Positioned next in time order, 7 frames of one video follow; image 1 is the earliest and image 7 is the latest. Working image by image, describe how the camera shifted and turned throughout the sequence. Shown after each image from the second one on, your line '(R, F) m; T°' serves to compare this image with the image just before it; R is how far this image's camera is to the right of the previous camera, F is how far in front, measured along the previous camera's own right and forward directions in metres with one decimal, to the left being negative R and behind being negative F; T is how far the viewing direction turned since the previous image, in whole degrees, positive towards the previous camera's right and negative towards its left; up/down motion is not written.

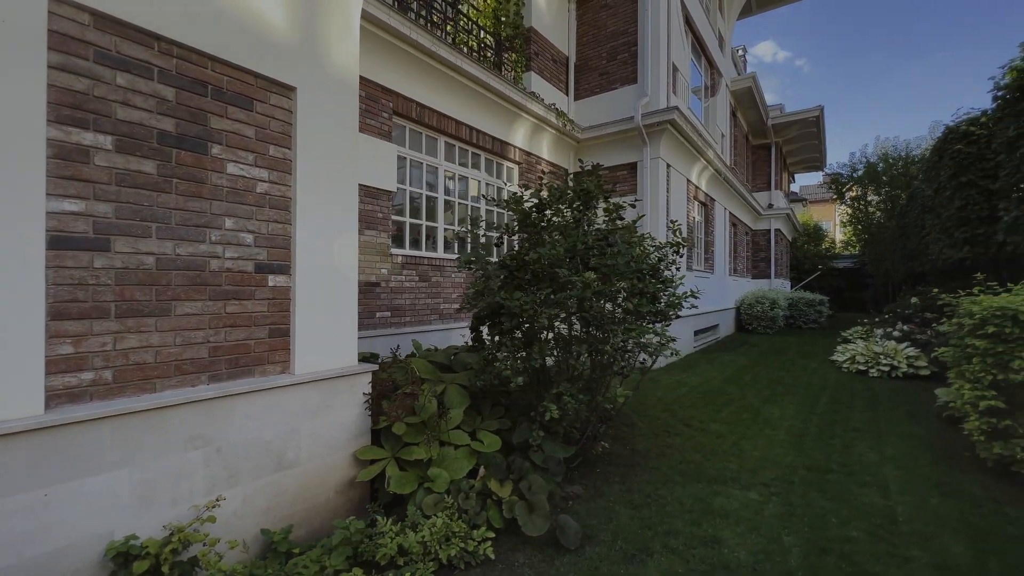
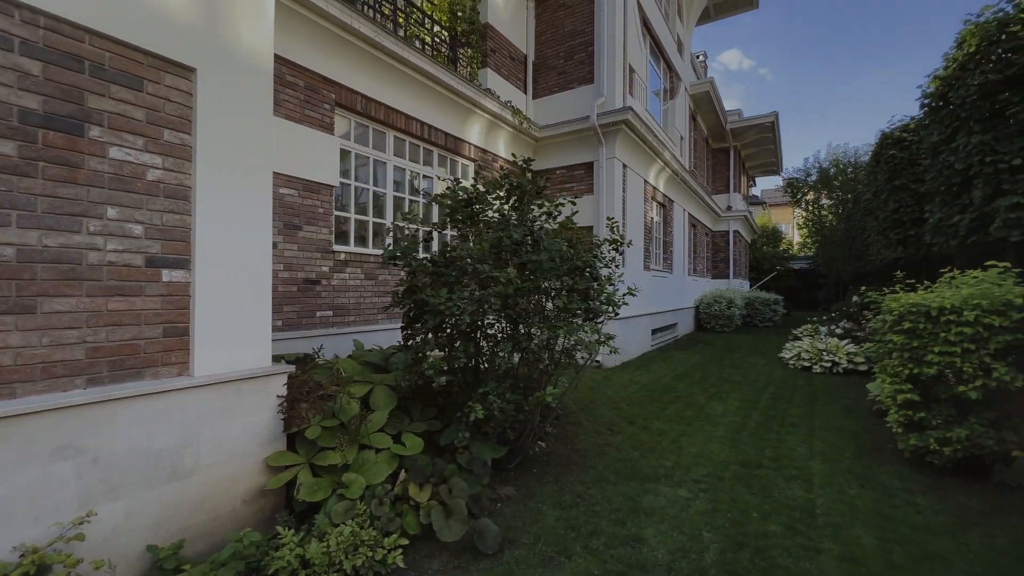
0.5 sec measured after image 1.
(+0.3, +0.1) m; +4°
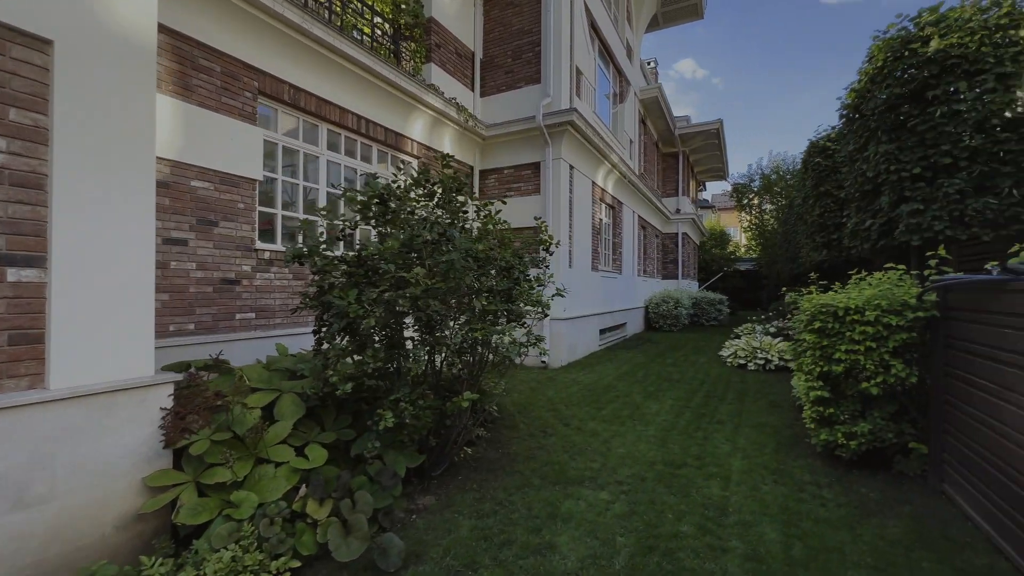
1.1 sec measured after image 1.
(+0.3, +0.1) m; +5°
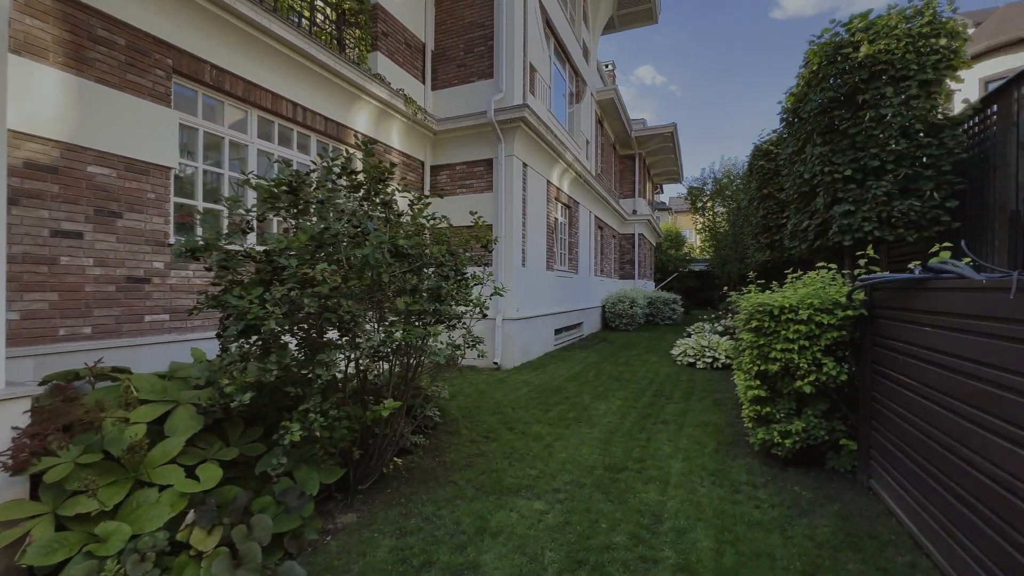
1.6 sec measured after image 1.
(+0.2, +0.2) m; +5°
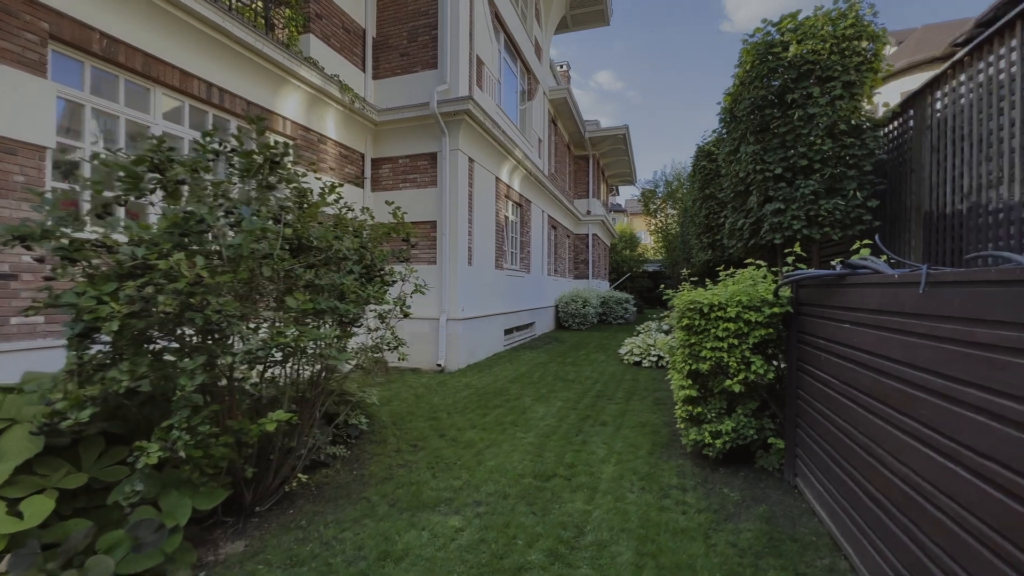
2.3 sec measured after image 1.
(+0.3, +0.2) m; +5°
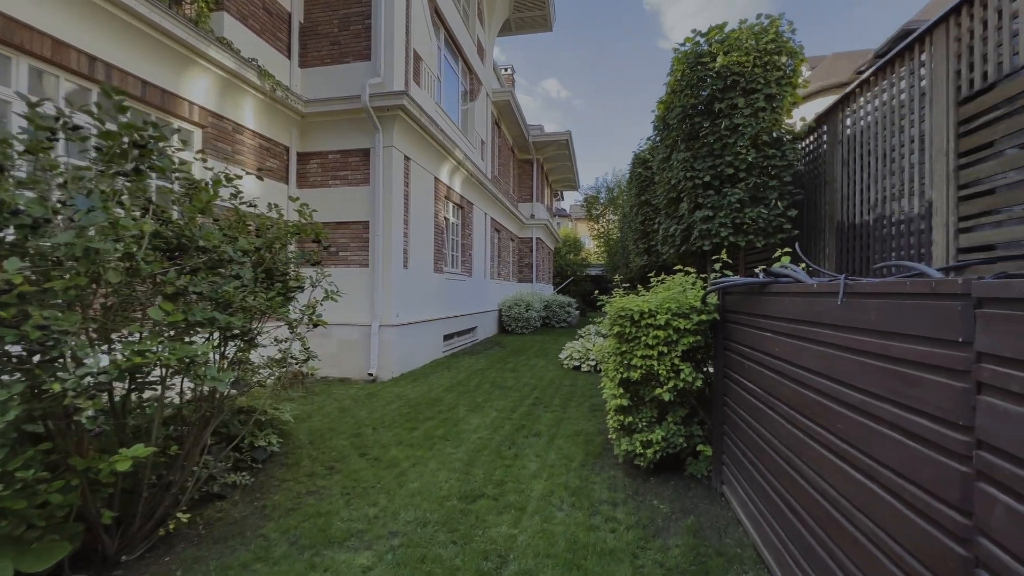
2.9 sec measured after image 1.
(+0.2, +0.2) m; +7°
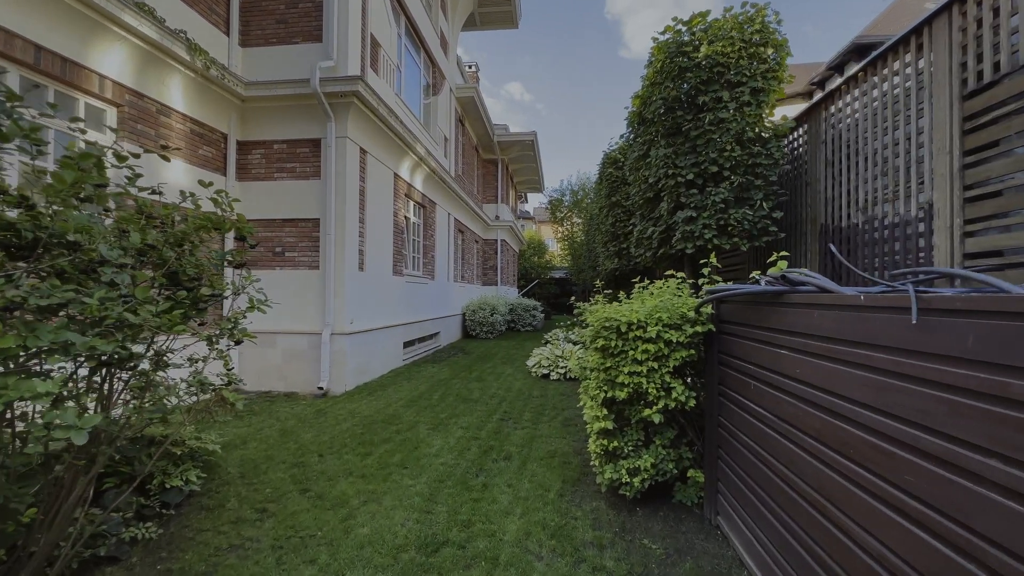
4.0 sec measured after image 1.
(0.0, +0.5) m; +5°
